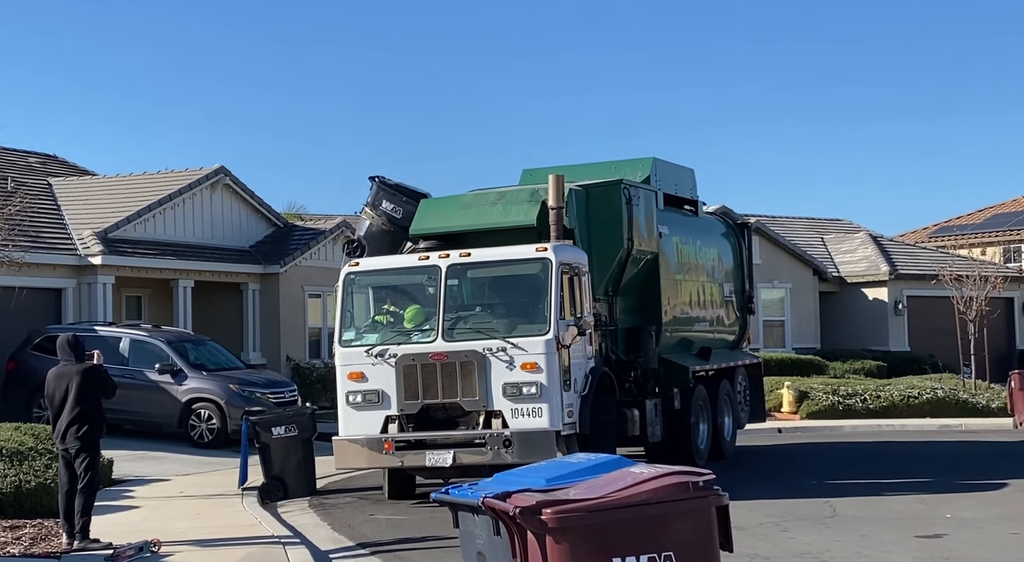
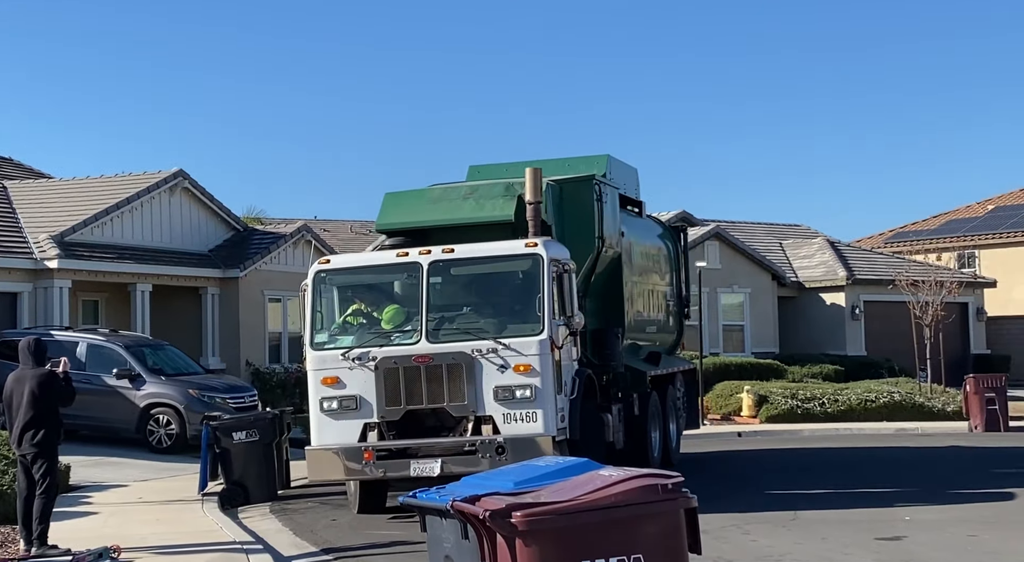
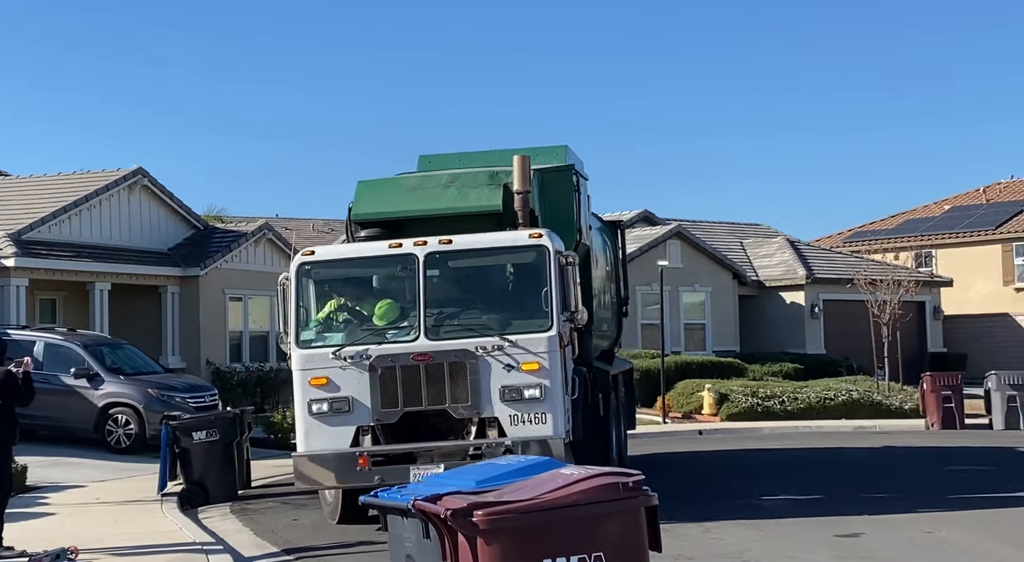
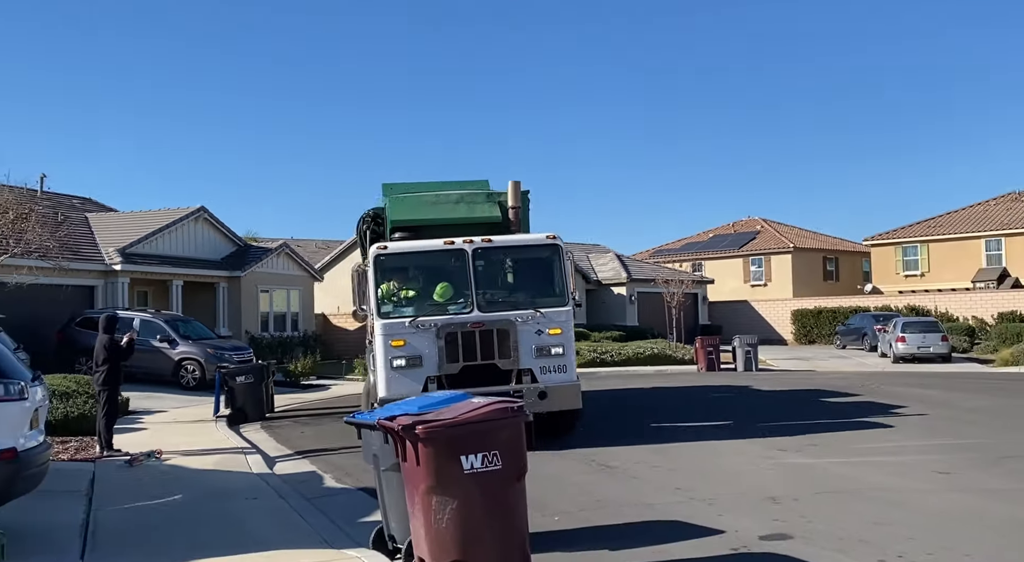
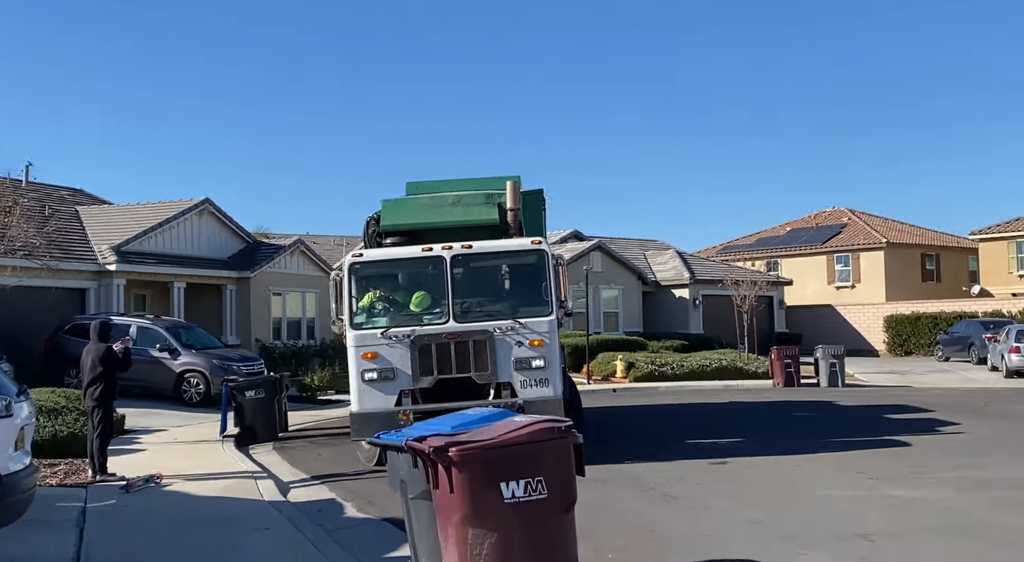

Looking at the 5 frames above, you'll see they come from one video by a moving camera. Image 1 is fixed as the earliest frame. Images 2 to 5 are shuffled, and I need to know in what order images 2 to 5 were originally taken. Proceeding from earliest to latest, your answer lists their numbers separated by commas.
2, 3, 5, 4
